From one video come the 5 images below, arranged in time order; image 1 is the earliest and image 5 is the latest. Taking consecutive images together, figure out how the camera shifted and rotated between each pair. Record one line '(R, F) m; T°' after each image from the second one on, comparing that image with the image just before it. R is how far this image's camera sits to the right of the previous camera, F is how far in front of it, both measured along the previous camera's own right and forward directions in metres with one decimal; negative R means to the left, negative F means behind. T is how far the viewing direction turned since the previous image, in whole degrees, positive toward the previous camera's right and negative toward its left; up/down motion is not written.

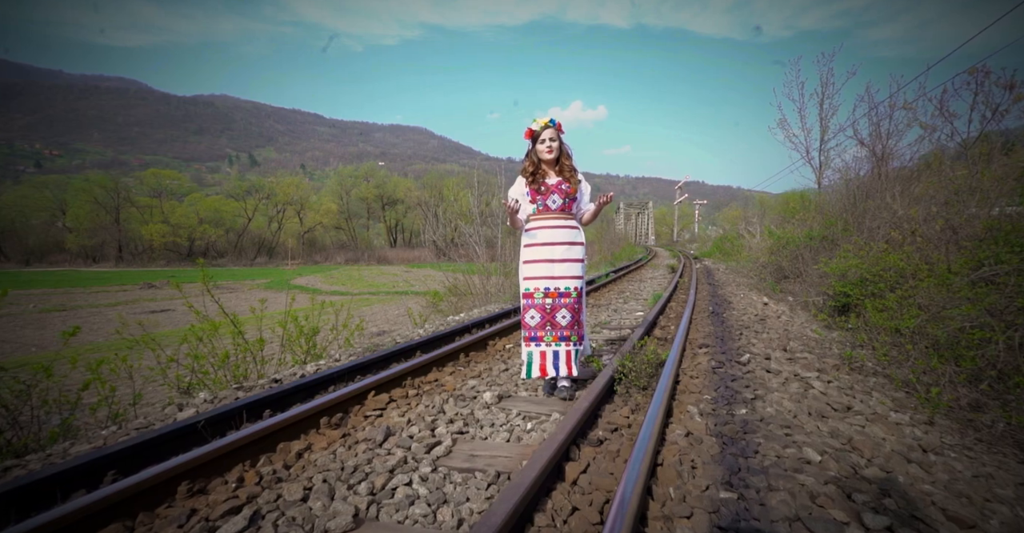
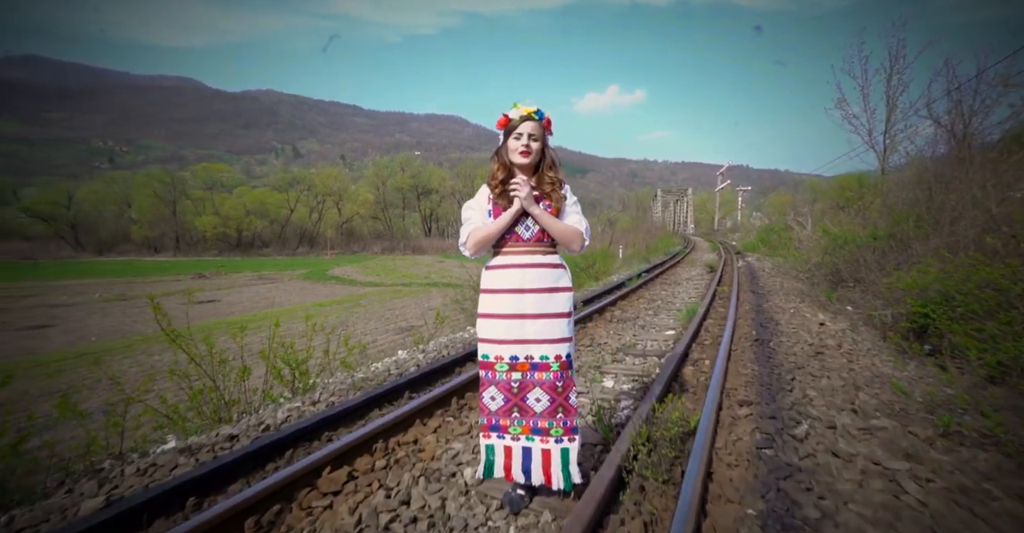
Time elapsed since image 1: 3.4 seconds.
(+0.3, +0.8) m; -4°
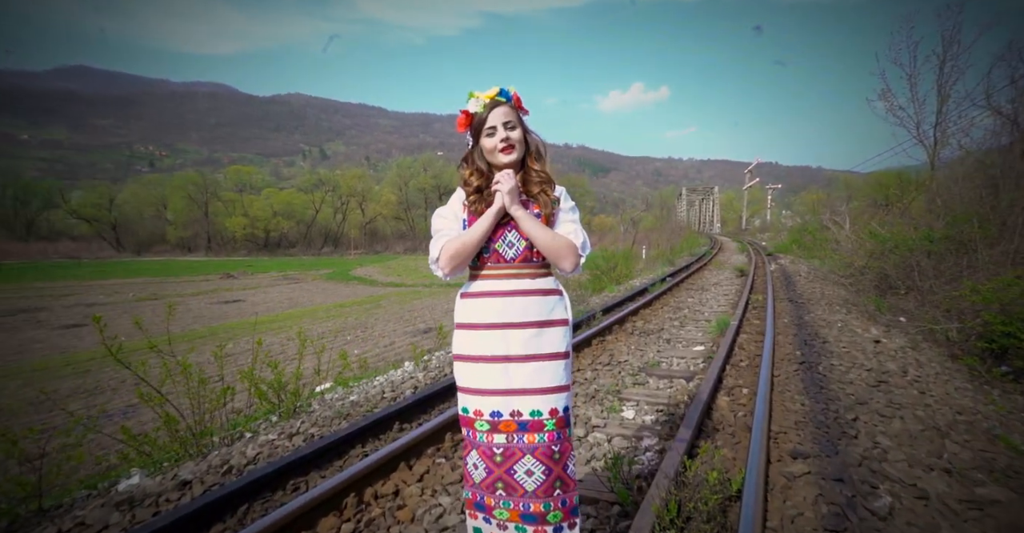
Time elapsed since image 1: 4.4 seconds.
(+0.1, +0.6) m; -2°
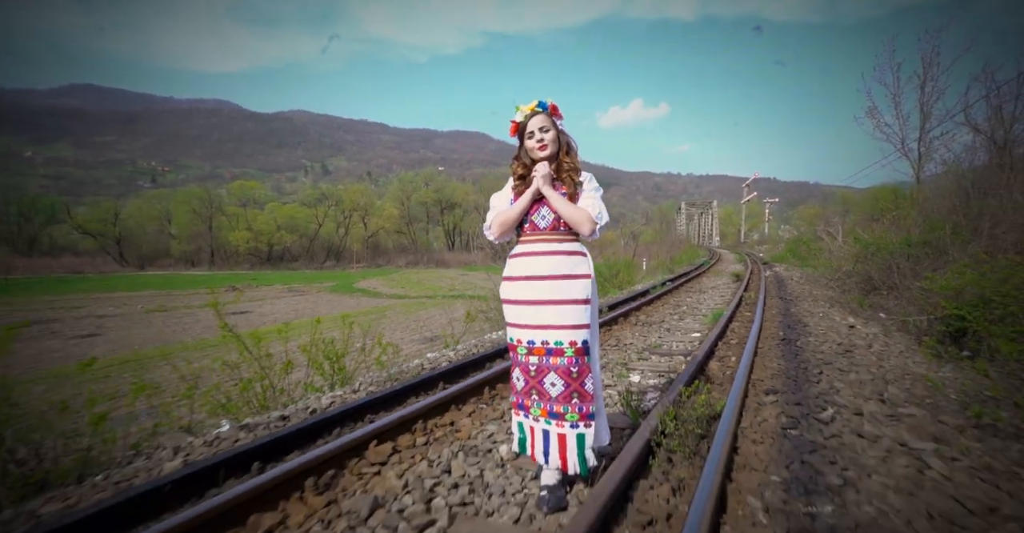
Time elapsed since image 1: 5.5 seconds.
(-0.2, -0.8) m; 0°
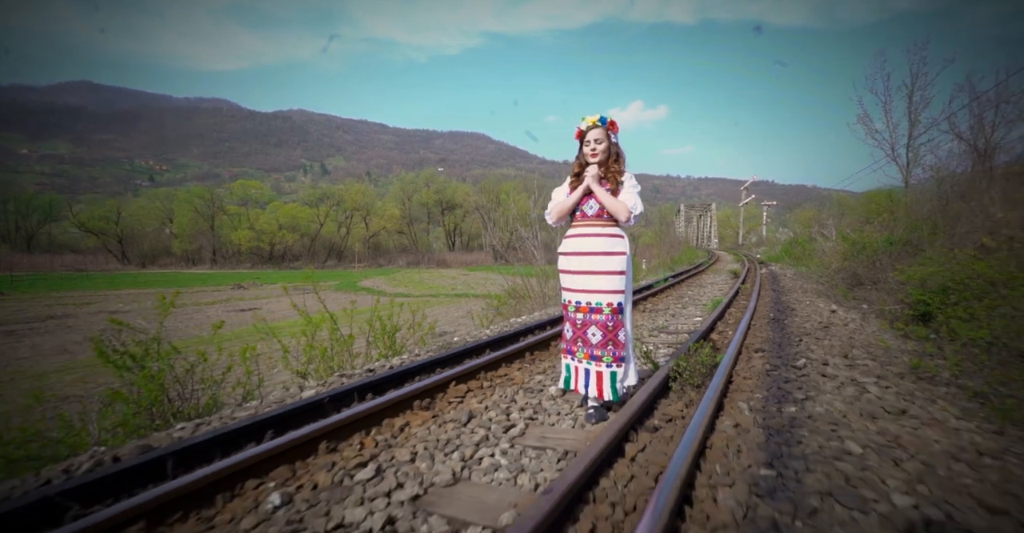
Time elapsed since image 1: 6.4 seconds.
(-0.4, -1.0) m; 0°
